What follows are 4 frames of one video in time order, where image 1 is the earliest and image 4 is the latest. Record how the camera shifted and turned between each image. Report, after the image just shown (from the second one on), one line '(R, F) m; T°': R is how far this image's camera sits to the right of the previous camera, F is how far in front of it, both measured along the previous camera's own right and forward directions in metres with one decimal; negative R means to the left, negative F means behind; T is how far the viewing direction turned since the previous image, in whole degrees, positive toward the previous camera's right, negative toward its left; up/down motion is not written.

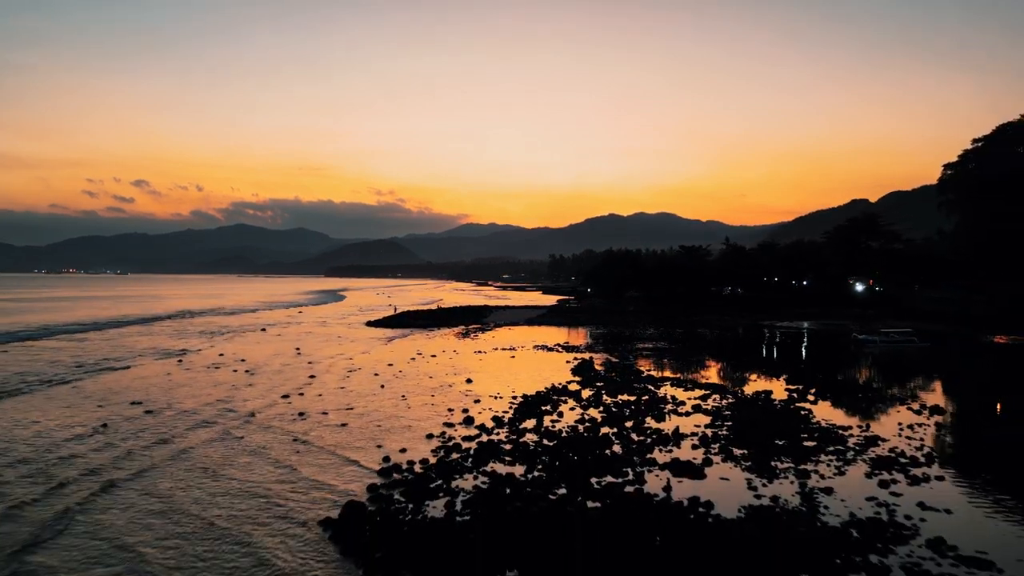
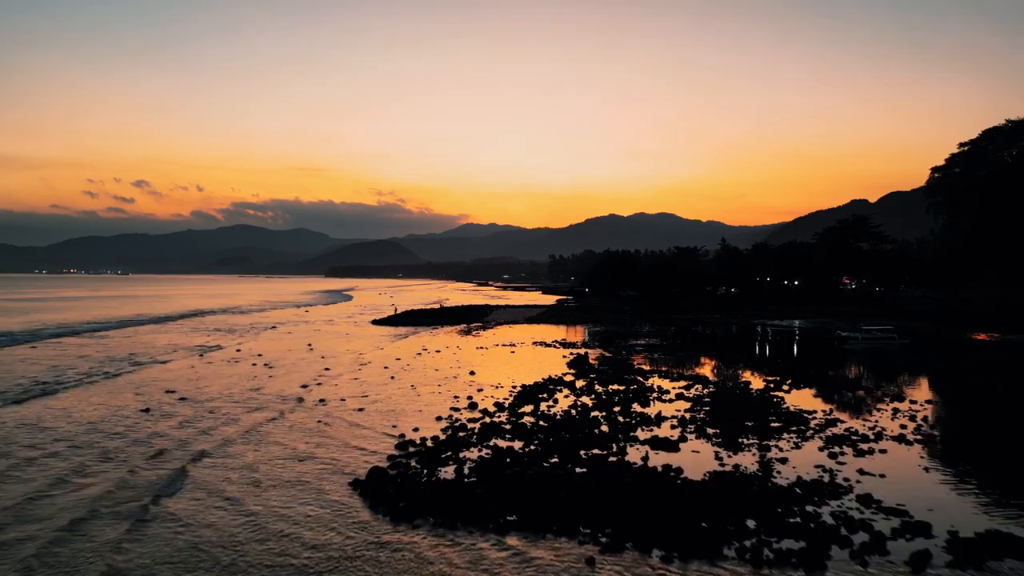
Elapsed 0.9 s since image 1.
(0.0, -2.2) m; 0°
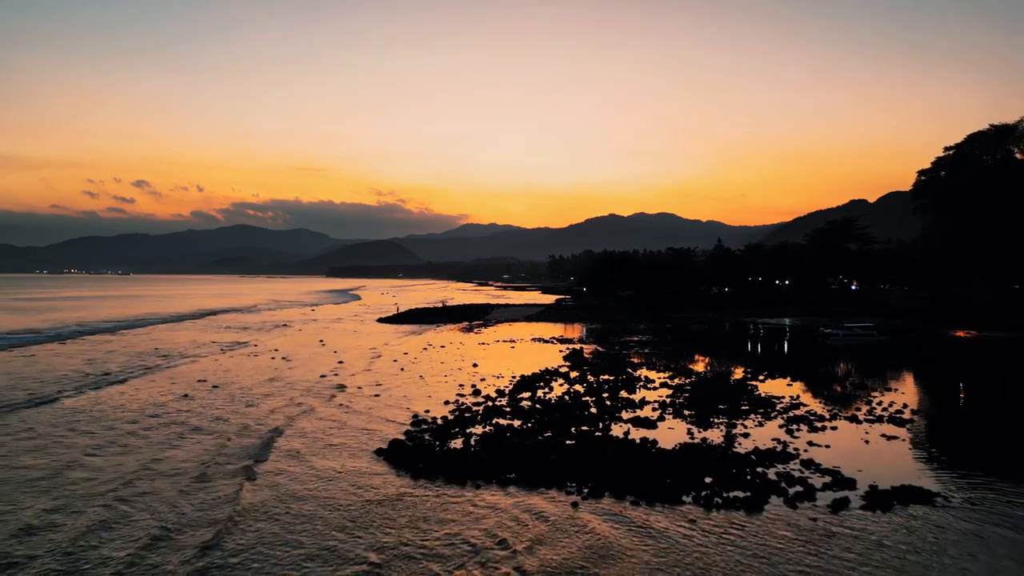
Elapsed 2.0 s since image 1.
(0.0, -2.5) m; 0°
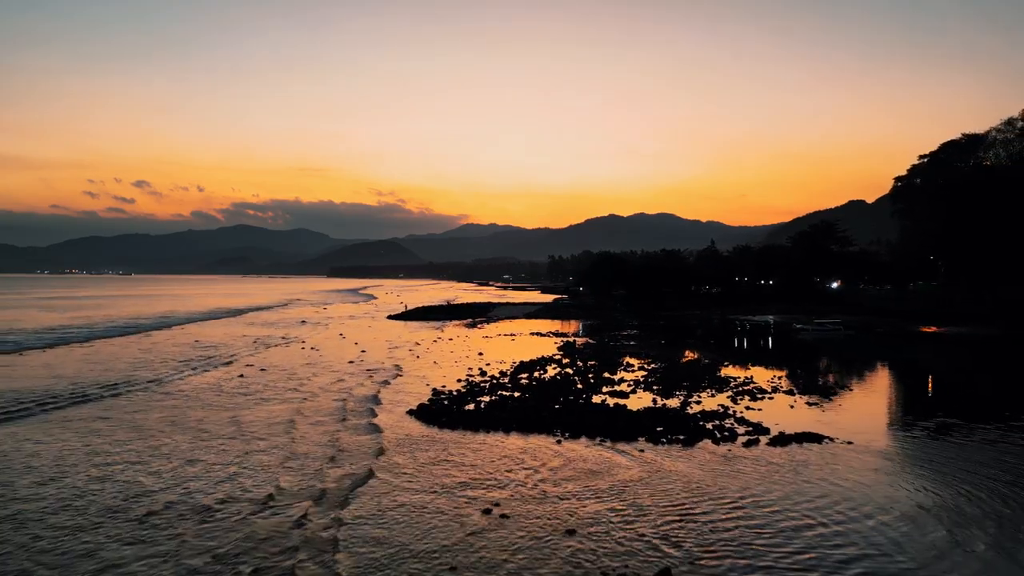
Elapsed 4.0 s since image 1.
(0.0, -4.7) m; 0°
